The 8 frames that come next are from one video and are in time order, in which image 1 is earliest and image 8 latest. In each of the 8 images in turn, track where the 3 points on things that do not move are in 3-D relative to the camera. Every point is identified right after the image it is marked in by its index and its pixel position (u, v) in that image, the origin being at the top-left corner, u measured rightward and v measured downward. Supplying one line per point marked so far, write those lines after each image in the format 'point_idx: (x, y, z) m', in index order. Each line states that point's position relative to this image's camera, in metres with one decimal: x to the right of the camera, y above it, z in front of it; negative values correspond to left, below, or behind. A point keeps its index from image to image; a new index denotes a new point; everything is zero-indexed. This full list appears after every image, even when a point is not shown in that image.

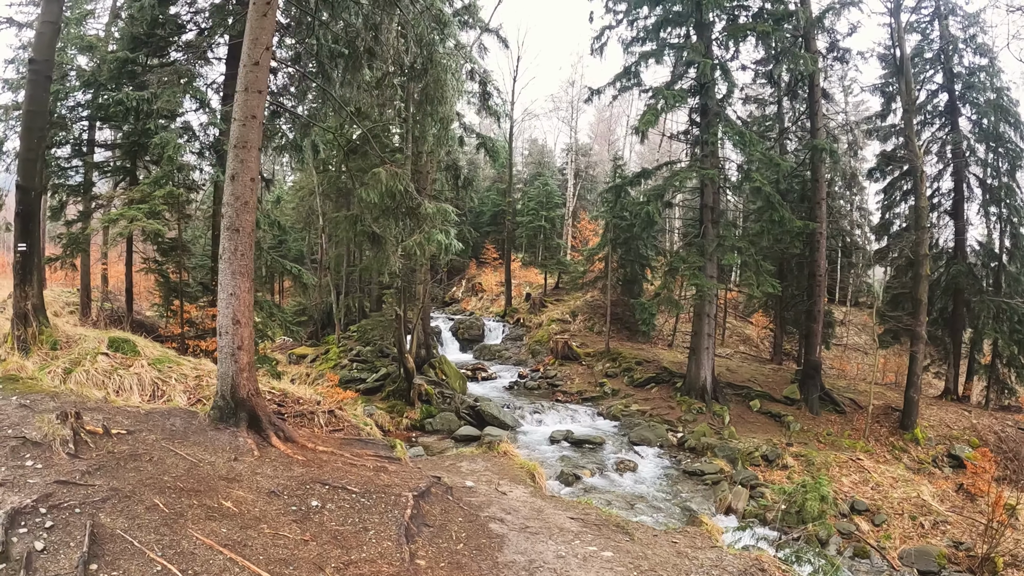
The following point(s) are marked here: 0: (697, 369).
0: (+4.8, -2.1, +12.4) m
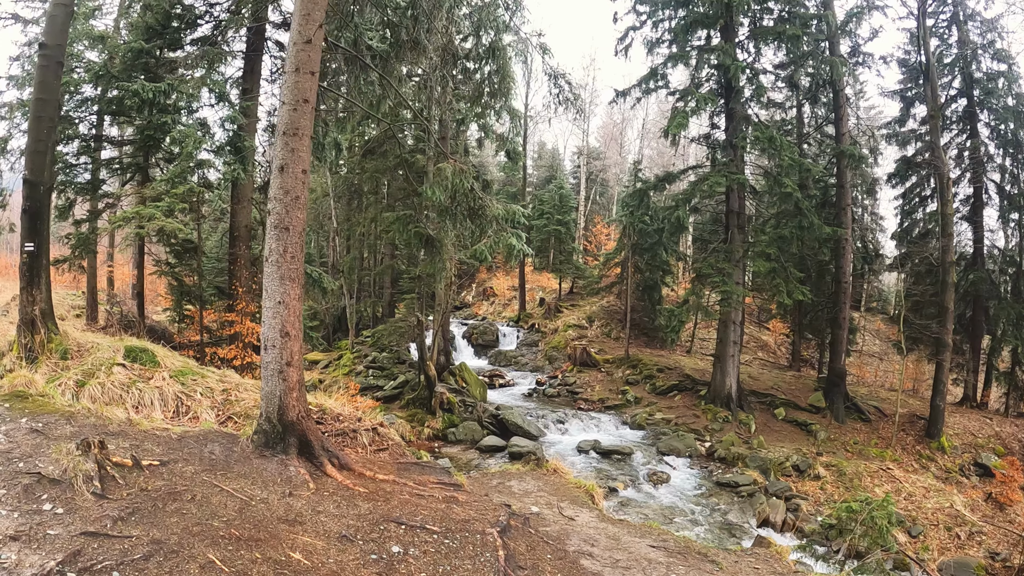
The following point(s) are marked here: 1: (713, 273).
0: (+5.3, -2.2, +12.3) m
1: (+4.9, +0.4, +11.9) m
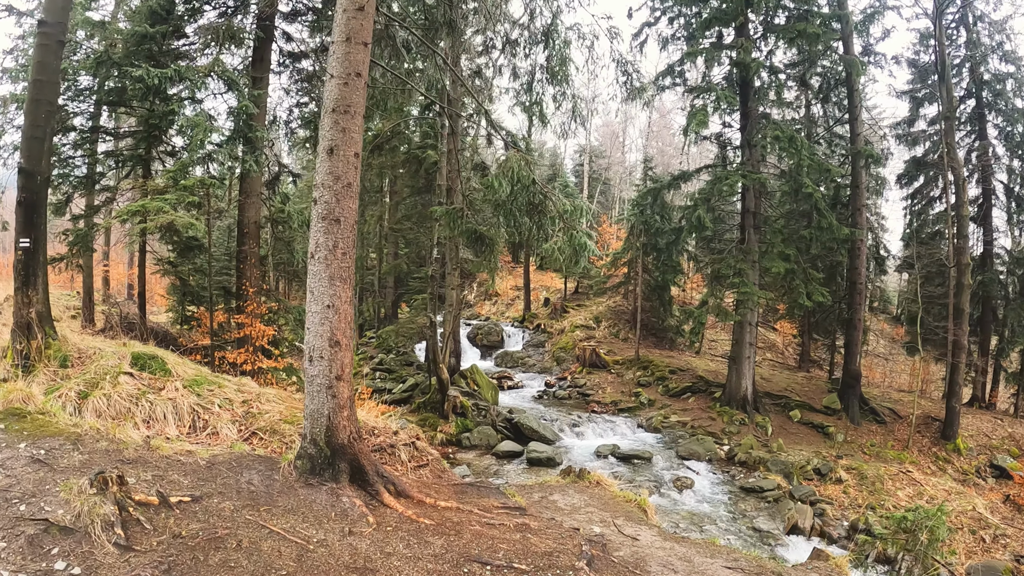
0: (+5.6, -2.3, +12.3) m
1: (+5.2, +0.4, +11.8) m
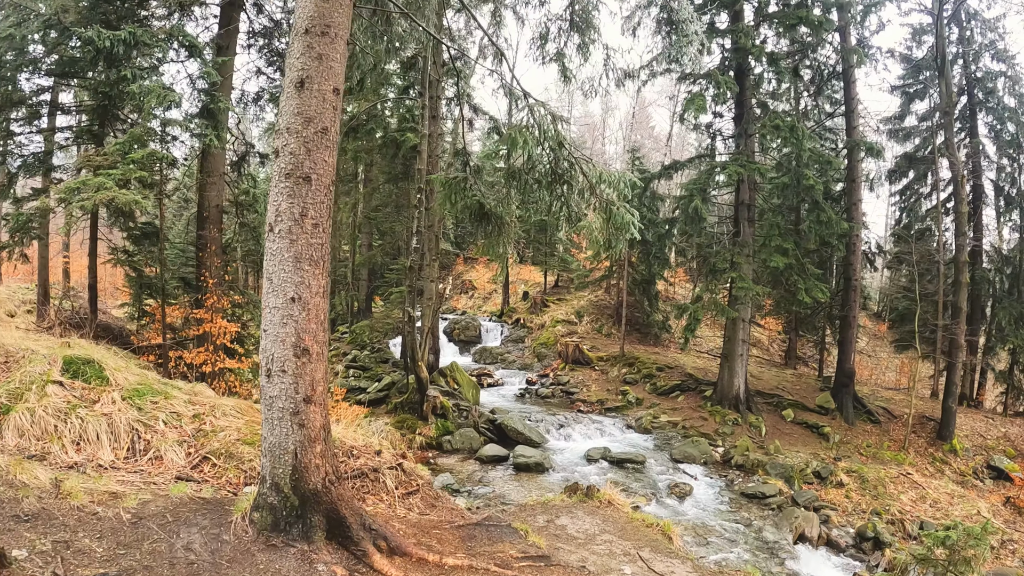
0: (+5.2, -2.2, +11.8) m
1: (+4.9, +0.5, +11.3) m
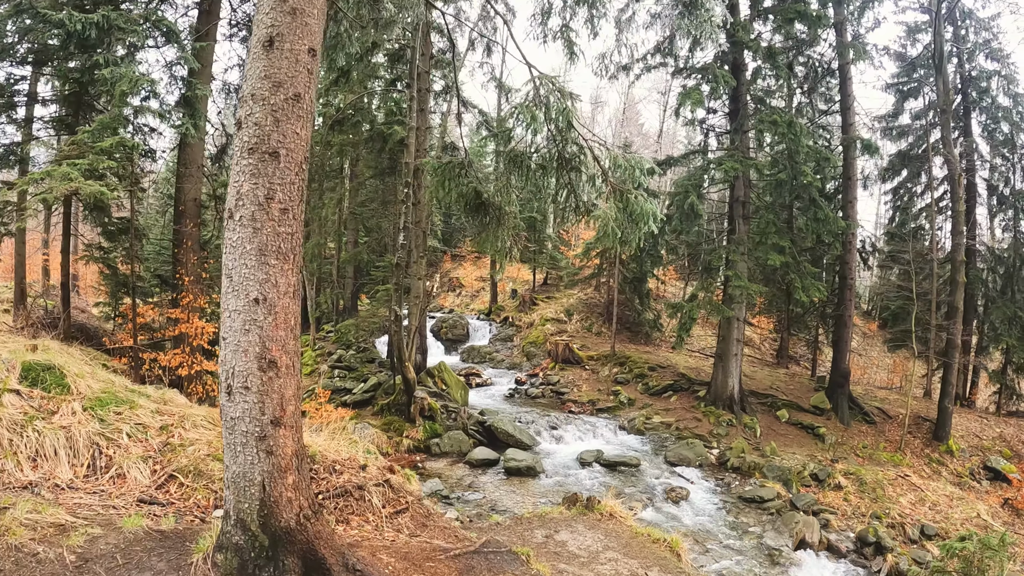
0: (+5.0, -2.1, +11.6) m
1: (+4.7, +0.5, +11.1) m
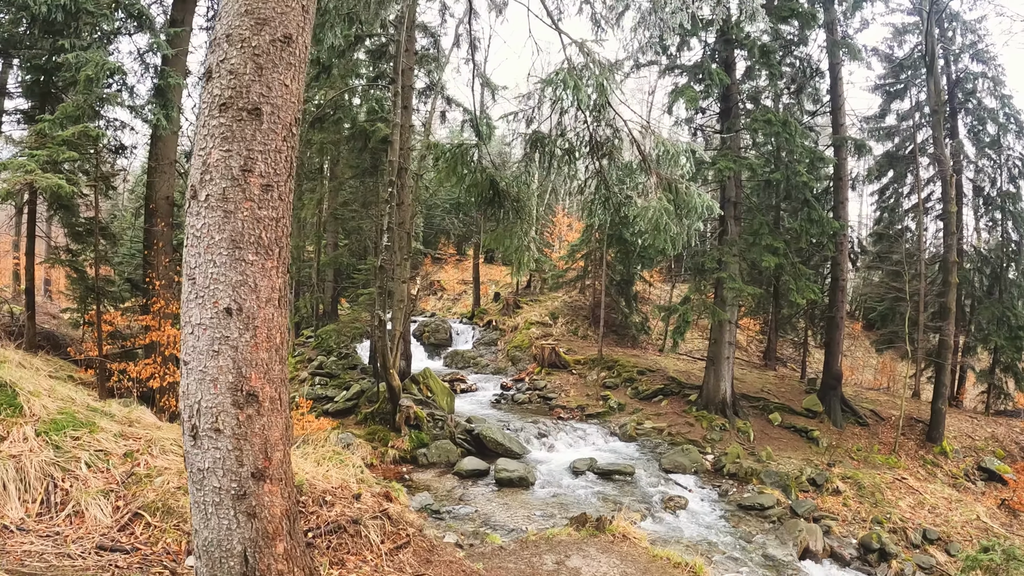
0: (+4.8, -2.2, +11.4) m
1: (+4.5, +0.5, +10.9) m
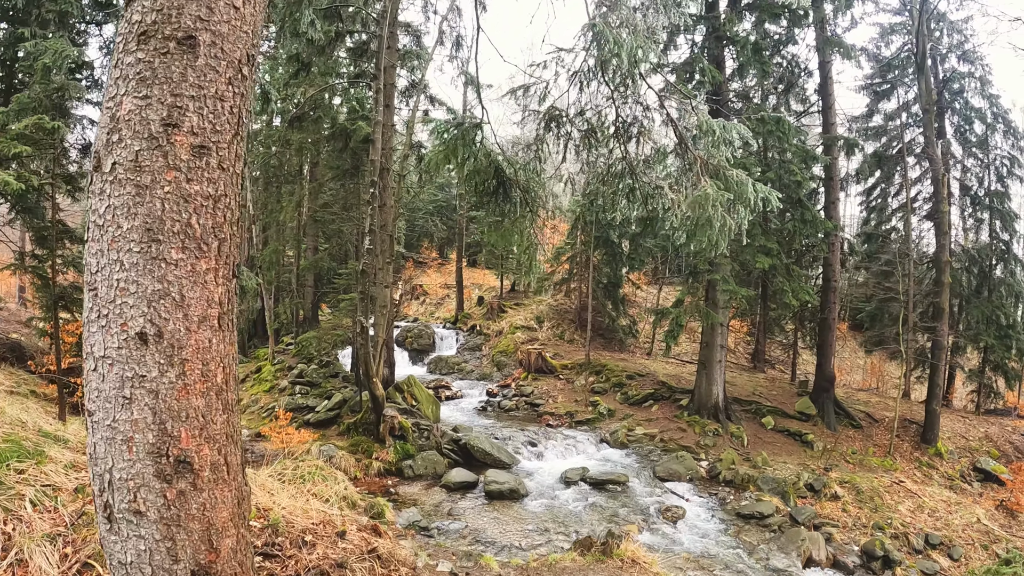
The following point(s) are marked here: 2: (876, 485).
0: (+4.5, -2.2, +11.2) m
1: (+4.2, +0.4, +10.7) m
2: (+6.6, -3.6, +8.9) m
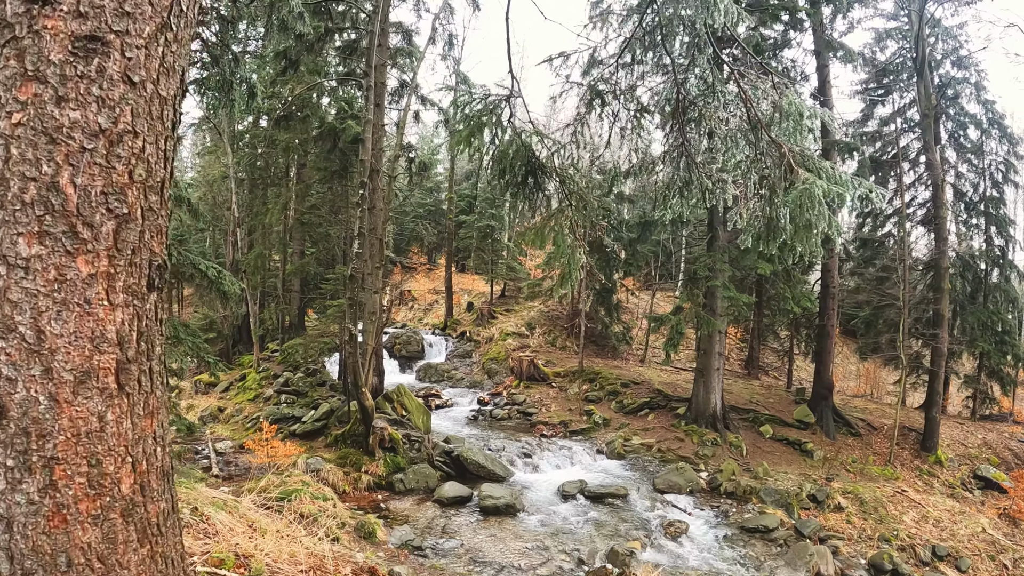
0: (+4.4, -2.3, +11.0) m
1: (+4.1, +0.3, +10.5) m
2: (+6.5, -3.7, +8.8) m
